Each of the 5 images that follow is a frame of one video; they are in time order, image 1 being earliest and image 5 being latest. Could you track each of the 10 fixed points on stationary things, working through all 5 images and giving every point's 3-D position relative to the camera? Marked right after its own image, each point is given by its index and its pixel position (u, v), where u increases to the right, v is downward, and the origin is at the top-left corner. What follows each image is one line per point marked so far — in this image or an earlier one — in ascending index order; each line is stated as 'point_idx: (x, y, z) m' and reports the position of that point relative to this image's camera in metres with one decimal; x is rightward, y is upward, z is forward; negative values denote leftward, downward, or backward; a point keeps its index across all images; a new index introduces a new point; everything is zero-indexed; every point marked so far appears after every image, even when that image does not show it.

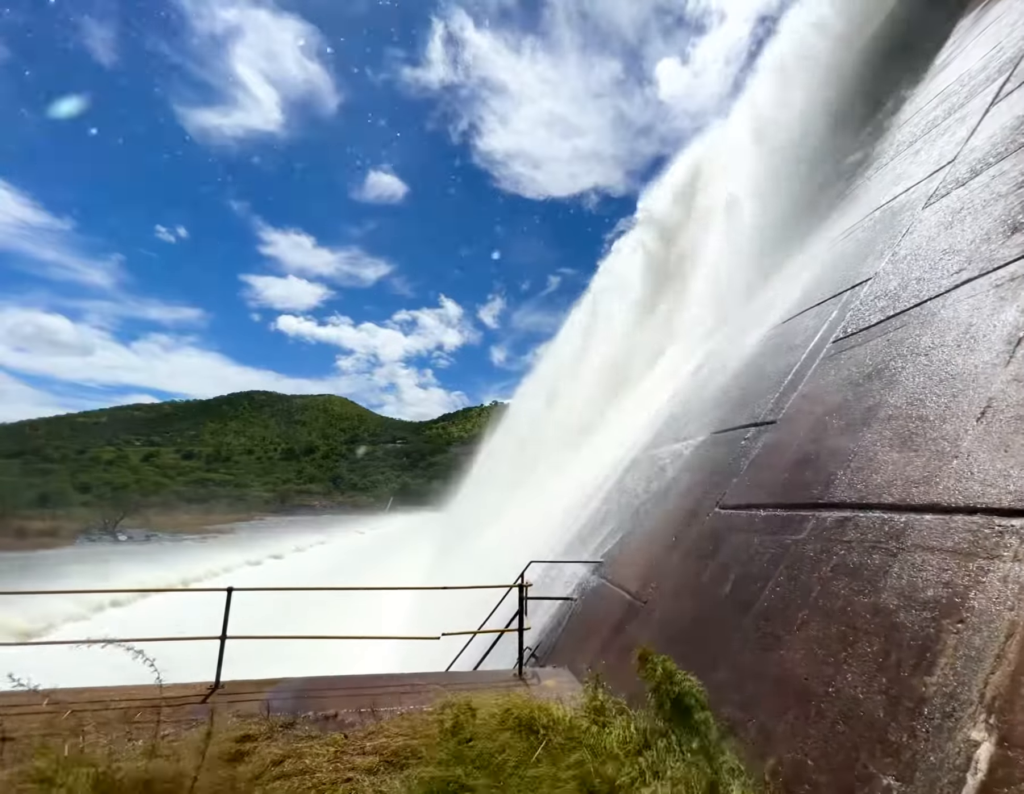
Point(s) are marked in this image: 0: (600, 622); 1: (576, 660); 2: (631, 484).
0: (+1.1, -2.8, +5.7) m
1: (+0.8, -3.1, +5.6) m
2: (+2.1, -1.6, +8.4) m
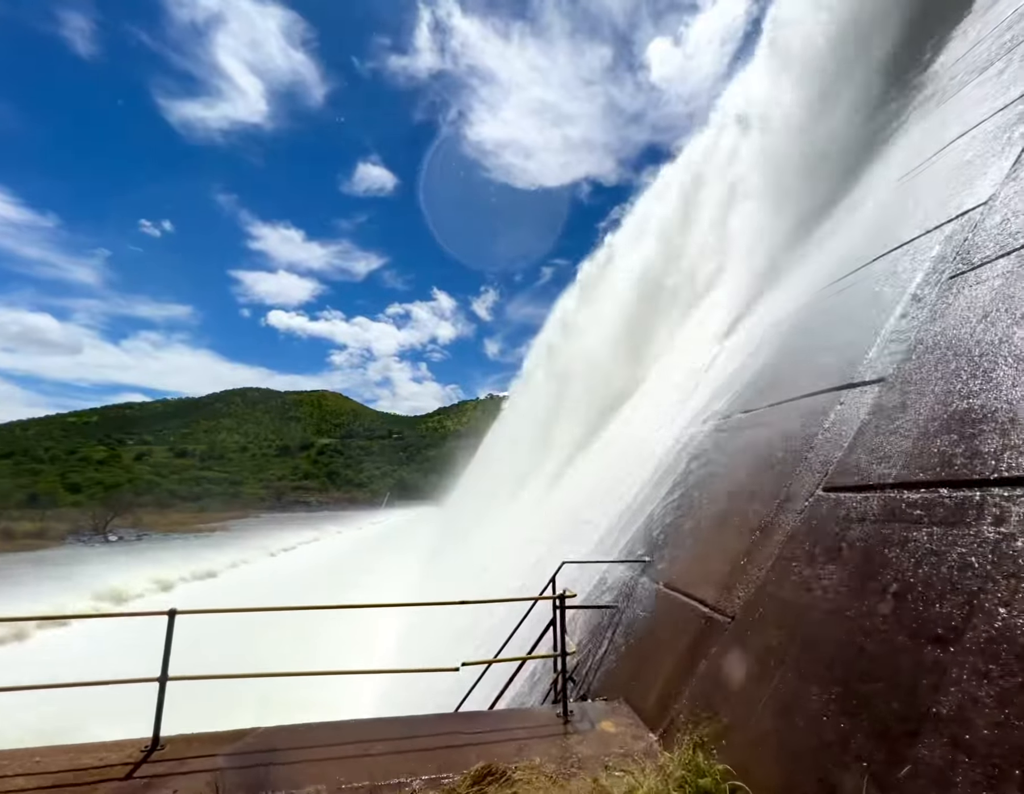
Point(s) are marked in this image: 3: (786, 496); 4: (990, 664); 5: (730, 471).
0: (+1.5, -2.4, +4.5) m
1: (+1.2, -2.7, +4.3) m
2: (+2.4, -1.1, +7.2) m
3: (+2.8, -1.0, +4.7) m
4: (+2.2, -1.2, +2.1) m
5: (+2.8, -0.9, +6.0) m
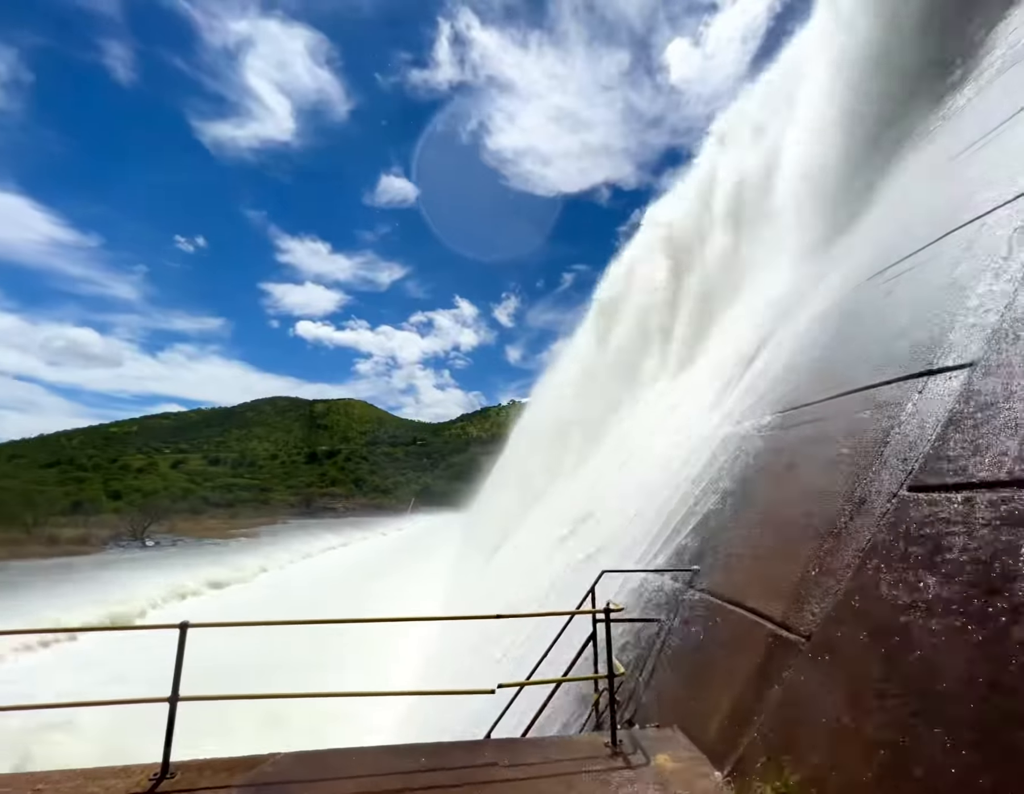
0: (+1.8, -2.3, +4.0) m
1: (+1.5, -2.6, +3.8) m
2: (+2.8, -1.0, +6.6) m
3: (+3.1, -0.9, +4.2) m
4: (+2.4, -1.1, +1.6) m
5: (+3.2, -0.8, +5.4) m
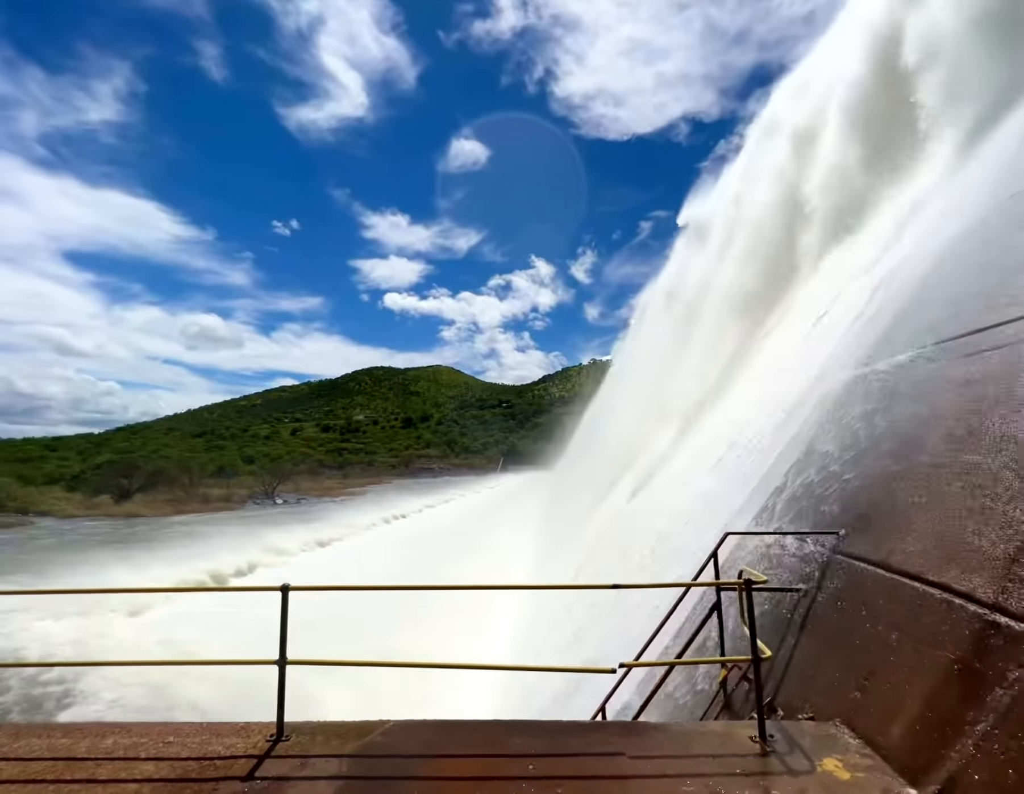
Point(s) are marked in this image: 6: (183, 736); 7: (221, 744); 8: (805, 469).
0: (+2.7, -1.8, +3.1) m
1: (+2.4, -2.1, +3.1) m
2: (+4.1, -0.2, +5.5) m
3: (+3.9, -0.3, +3.0) m
4: (+2.7, -0.7, +0.6) m
5: (+4.2, -0.1, +4.2) m
6: (-2.2, -2.2, +3.1) m
7: (-1.9, -2.2, +3.0) m
8: (+3.5, -0.8, +5.4) m
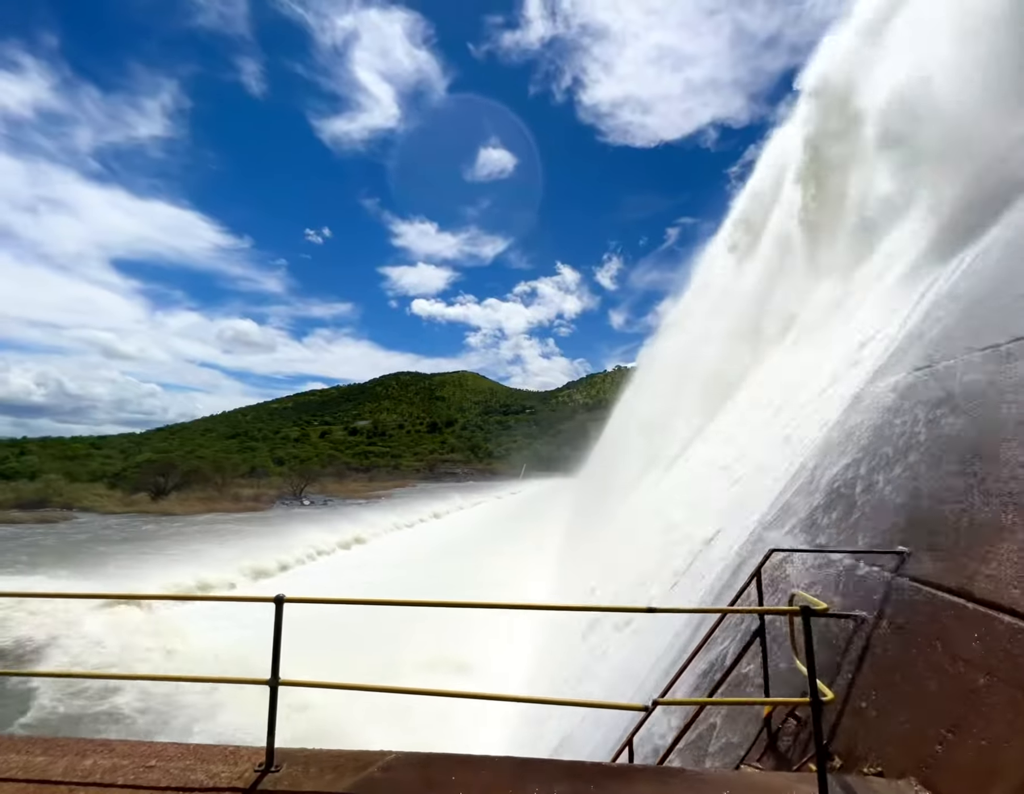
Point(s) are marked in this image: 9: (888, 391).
0: (+2.8, -1.8, +2.6) m
1: (+2.5, -2.1, +2.5) m
2: (+4.3, -0.3, +4.9) m
3: (+4.0, -0.3, +2.4) m
4: (+2.7, -0.7, +0.1) m
5: (+4.3, -0.1, +3.6) m
6: (-2.1, -2.2, +2.8) m
7: (-1.8, -2.2, +2.7) m
8: (+3.7, -0.9, +4.8) m
9: (+4.7, +0.1, +5.6) m
